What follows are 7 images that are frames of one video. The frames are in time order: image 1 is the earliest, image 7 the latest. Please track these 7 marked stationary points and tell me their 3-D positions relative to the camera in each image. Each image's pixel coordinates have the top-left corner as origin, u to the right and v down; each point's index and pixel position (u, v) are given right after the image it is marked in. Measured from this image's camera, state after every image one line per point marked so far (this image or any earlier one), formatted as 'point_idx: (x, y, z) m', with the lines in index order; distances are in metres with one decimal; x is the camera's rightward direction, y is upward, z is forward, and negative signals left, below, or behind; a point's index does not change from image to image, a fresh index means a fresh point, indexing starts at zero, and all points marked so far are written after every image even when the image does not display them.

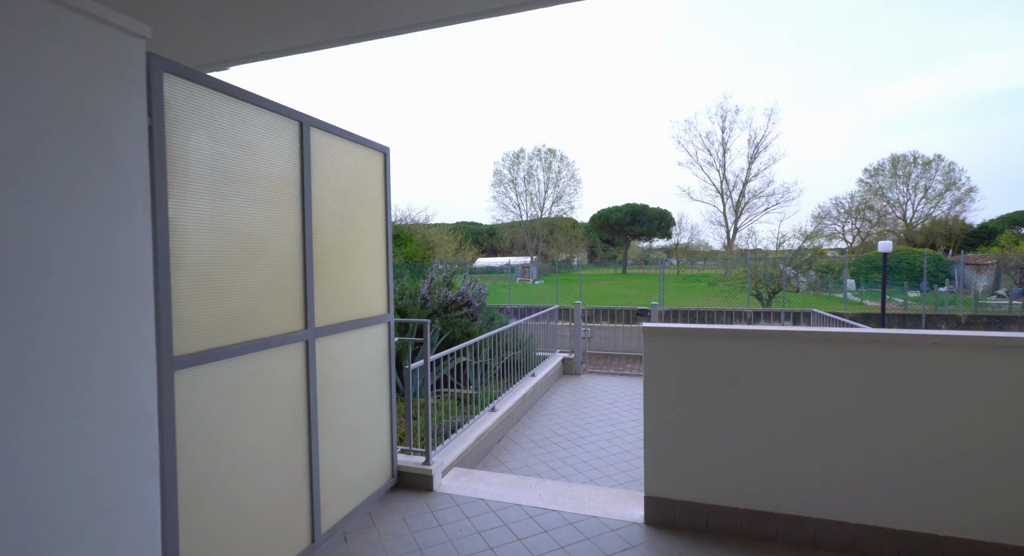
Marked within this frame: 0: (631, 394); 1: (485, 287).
0: (+1.6, -1.6, +7.1) m
1: (-0.4, -0.1, +8.2) m
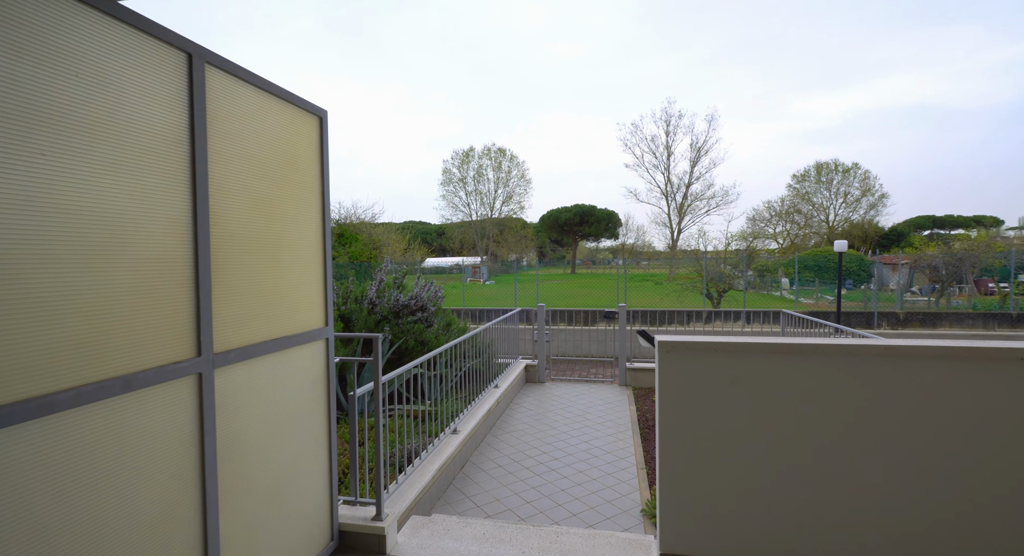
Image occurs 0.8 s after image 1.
0: (+1.1, -1.6, +6.5) m
1: (-1.0, -0.1, +7.4) m
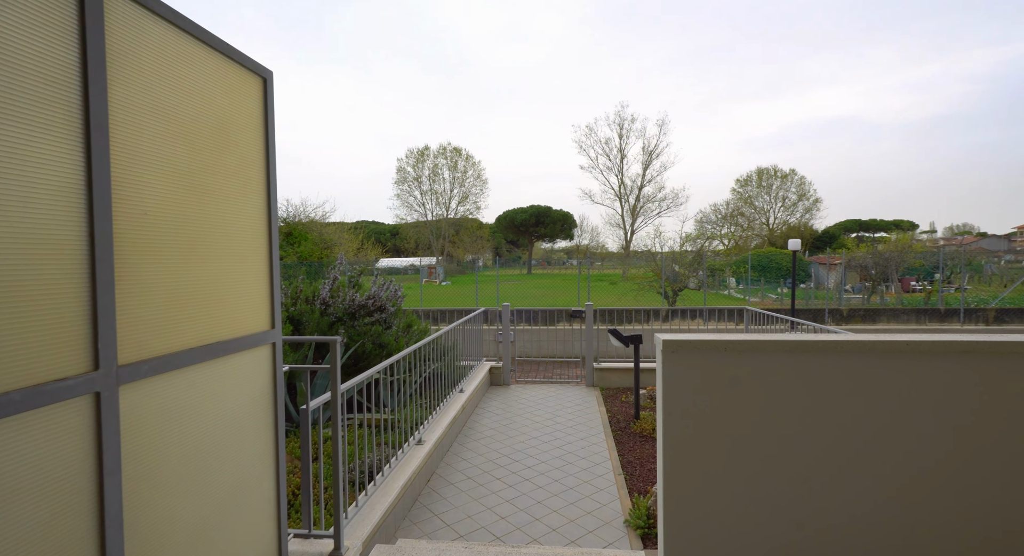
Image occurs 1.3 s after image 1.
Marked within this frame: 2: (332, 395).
0: (+0.7, -1.5, +6.3) m
1: (-1.5, -0.1, +7.0) m
2: (-1.0, -0.6, +2.8) m
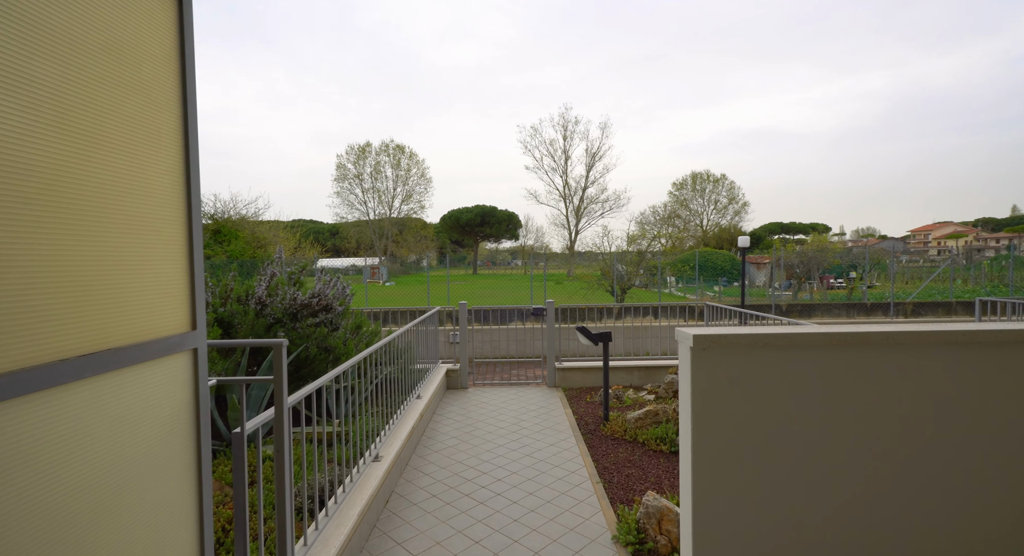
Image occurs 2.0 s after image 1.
0: (+0.2, -1.5, +5.9) m
1: (-2.0, -0.1, +6.4) m
2: (-1.1, -0.6, +2.3) m
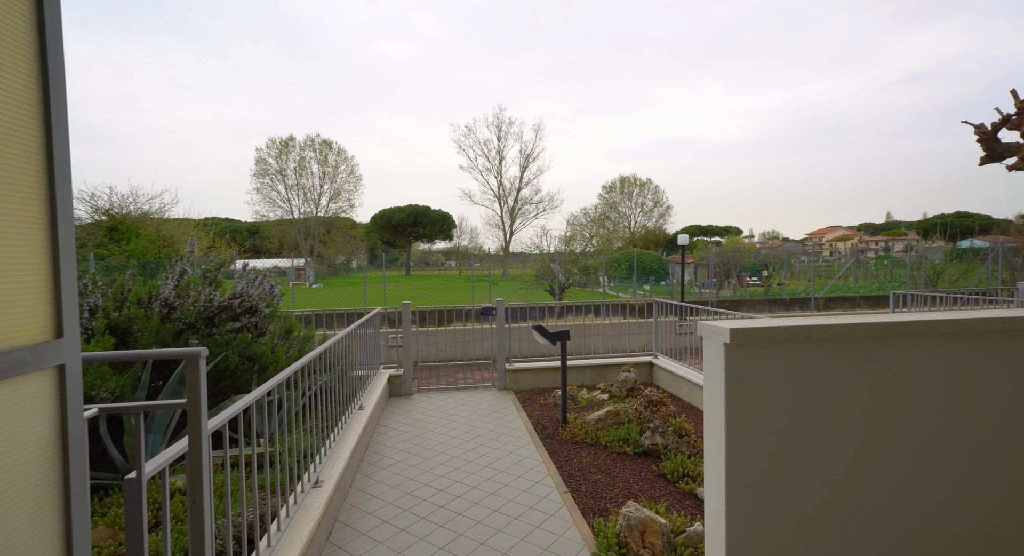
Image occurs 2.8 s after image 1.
0: (-0.3, -1.4, +5.6) m
1: (-2.6, -0.1, +5.7) m
2: (-1.1, -0.6, +1.8) m
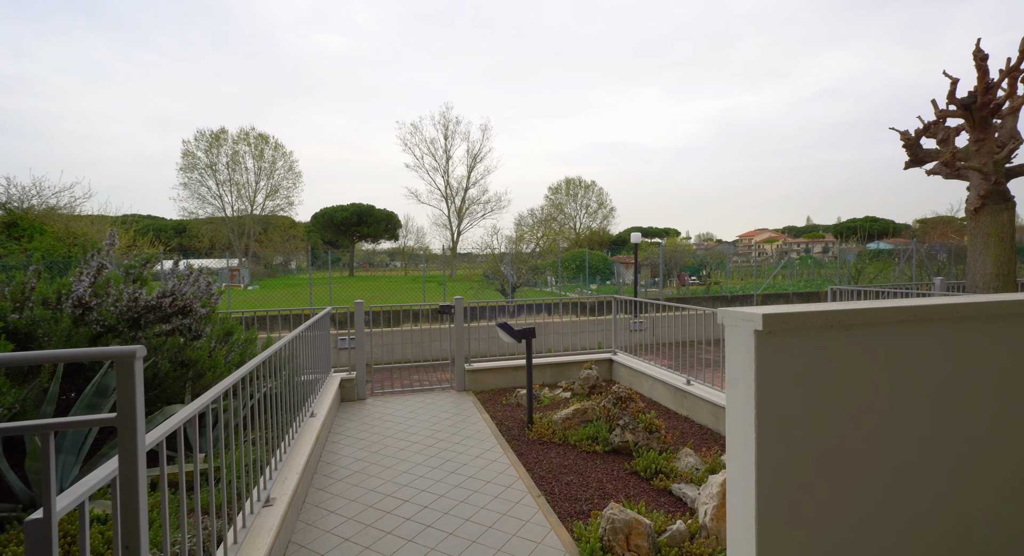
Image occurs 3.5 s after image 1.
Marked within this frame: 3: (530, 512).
0: (-0.7, -1.4, +5.3) m
1: (-3.0, 0.0, +5.2) m
2: (-1.1, -0.5, +1.5) m
3: (+0.1, -1.5, +3.3) m
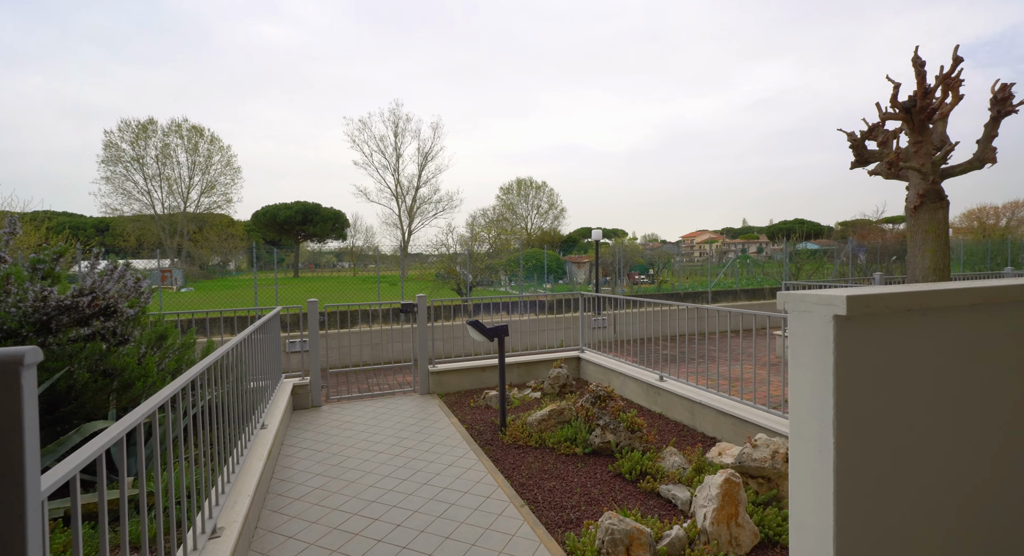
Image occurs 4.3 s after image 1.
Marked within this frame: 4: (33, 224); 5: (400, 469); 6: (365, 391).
0: (-1.0, -1.4, +4.9) m
1: (-3.3, 0.0, +4.6) m
2: (-1.0, -0.5, +1.1) m
3: (0.0, -1.4, +3.0) m
4: (-12.7, +1.5, +14.1) m
5: (-0.8, -1.4, +3.9) m
6: (-1.8, -1.4, +6.2) m
